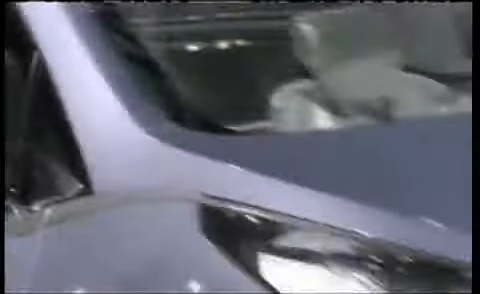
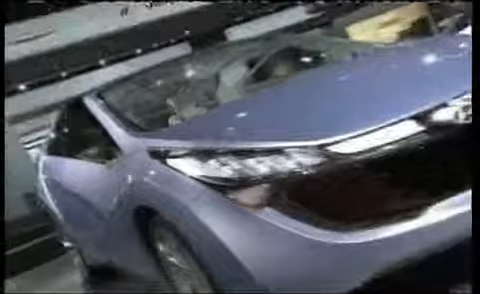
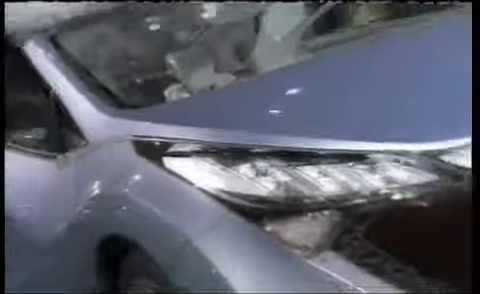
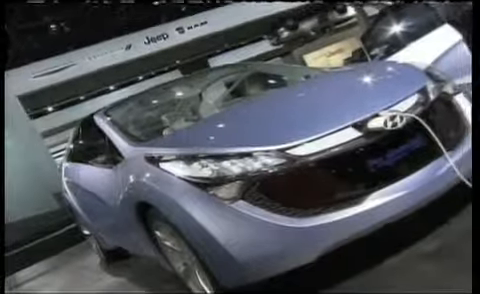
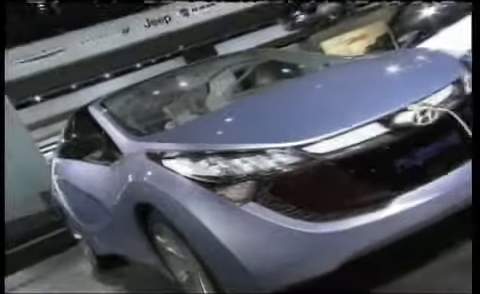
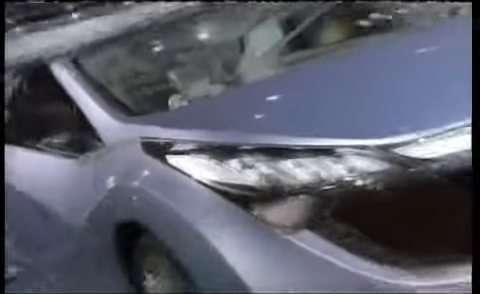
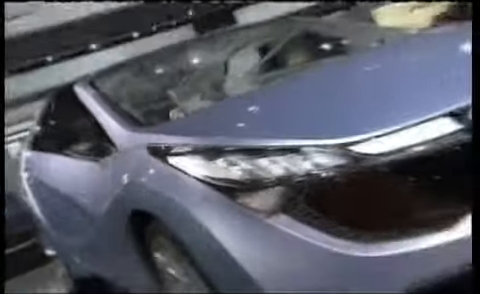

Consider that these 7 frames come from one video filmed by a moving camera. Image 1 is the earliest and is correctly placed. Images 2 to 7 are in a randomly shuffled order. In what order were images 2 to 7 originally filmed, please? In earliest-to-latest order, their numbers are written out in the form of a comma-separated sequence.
3, 6, 7, 2, 5, 4
